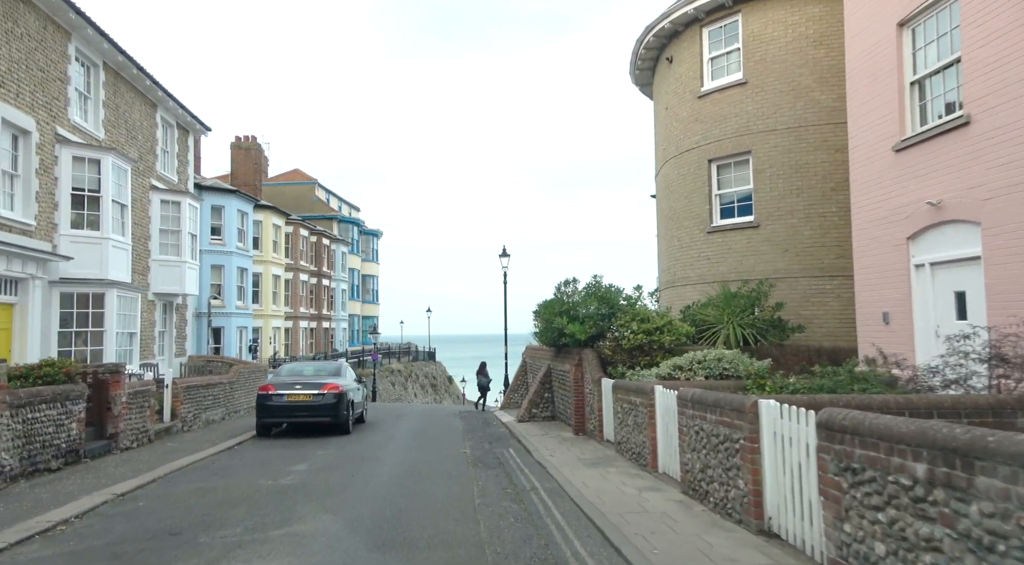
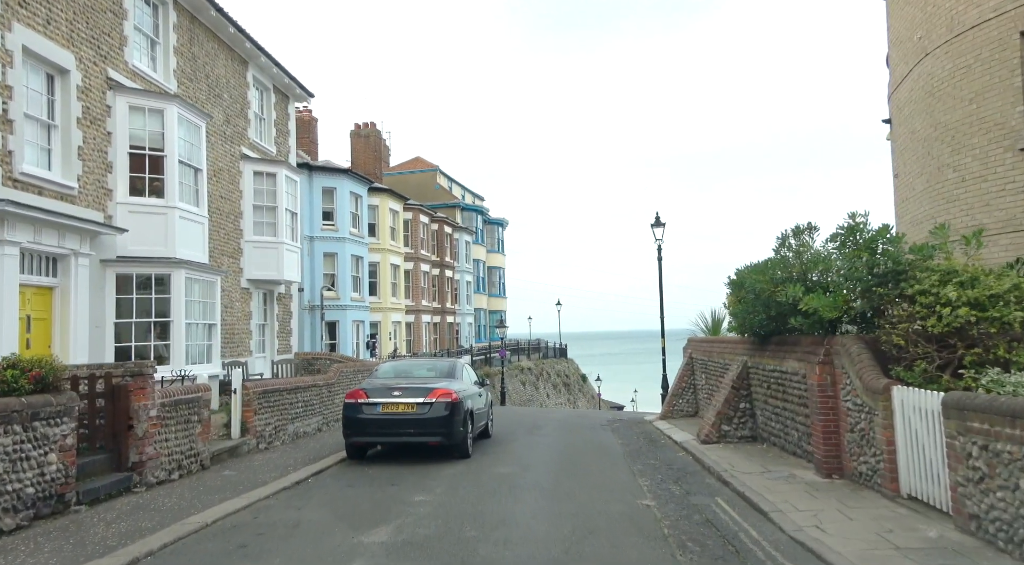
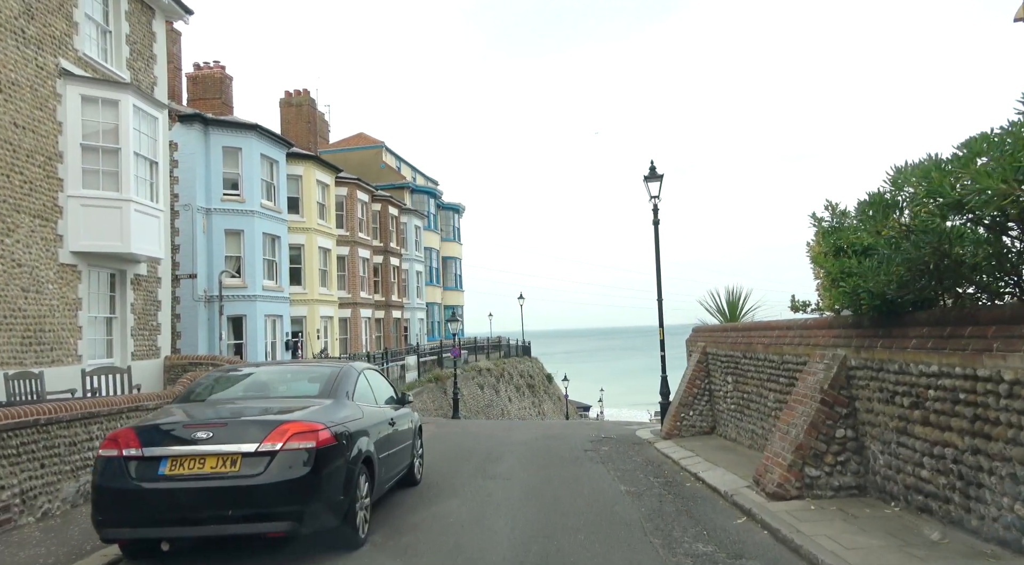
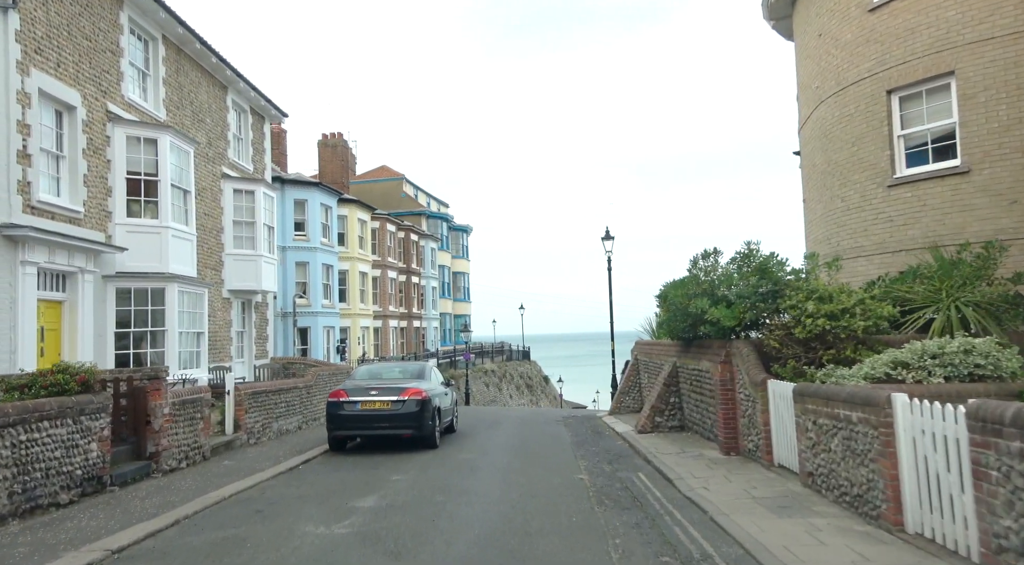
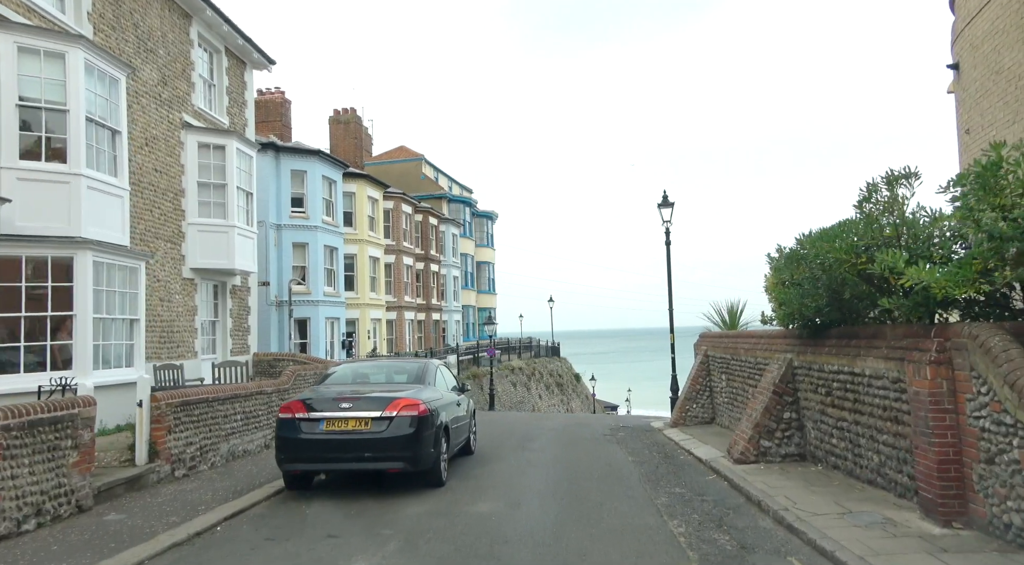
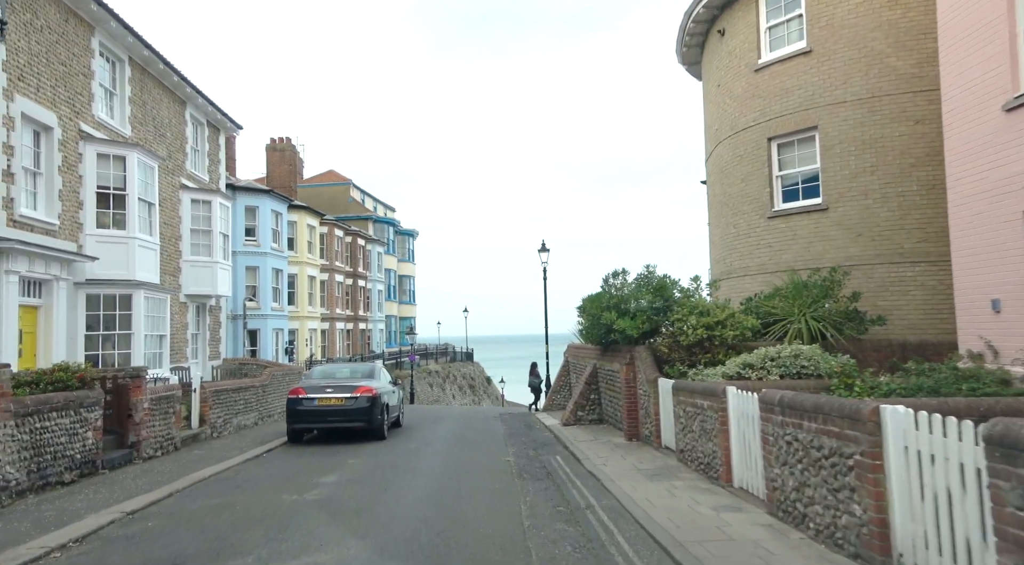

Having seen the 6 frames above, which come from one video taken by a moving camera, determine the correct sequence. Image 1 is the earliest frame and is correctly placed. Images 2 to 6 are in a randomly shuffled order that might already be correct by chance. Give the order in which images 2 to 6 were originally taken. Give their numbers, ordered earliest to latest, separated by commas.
6, 4, 2, 5, 3
